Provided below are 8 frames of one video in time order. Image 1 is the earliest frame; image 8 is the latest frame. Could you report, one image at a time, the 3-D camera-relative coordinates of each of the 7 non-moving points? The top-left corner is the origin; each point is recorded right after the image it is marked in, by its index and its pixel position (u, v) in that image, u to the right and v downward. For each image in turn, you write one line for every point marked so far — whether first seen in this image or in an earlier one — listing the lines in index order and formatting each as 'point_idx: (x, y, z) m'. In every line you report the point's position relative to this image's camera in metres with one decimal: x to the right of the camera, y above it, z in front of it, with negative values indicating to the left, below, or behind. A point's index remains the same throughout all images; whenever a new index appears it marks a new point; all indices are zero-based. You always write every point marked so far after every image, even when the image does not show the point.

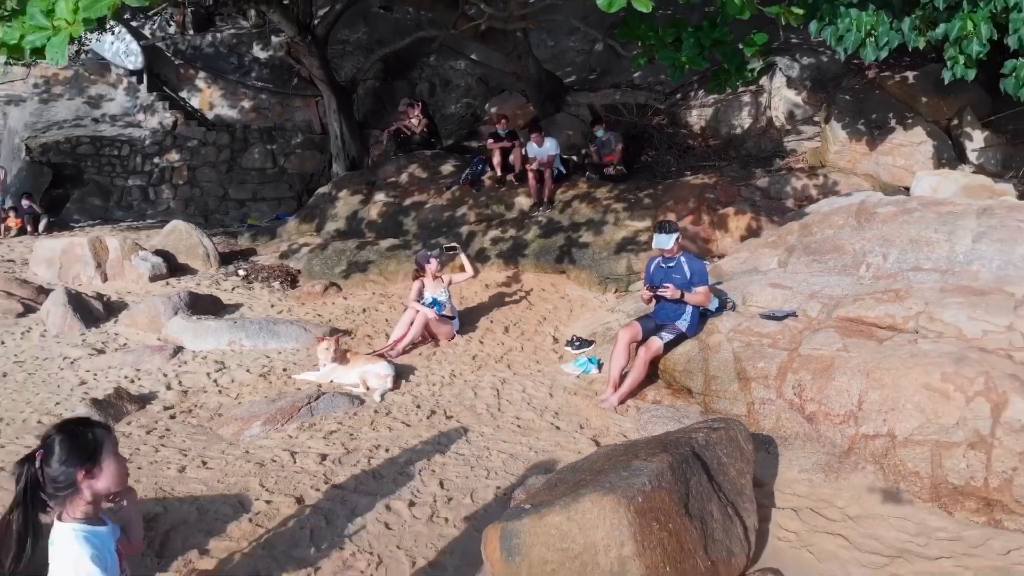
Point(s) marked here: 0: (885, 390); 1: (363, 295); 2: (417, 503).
0: (+1.8, -0.5, +4.0) m
1: (-1.5, -0.1, +8.4) m
2: (-0.4, -1.0, +3.7) m
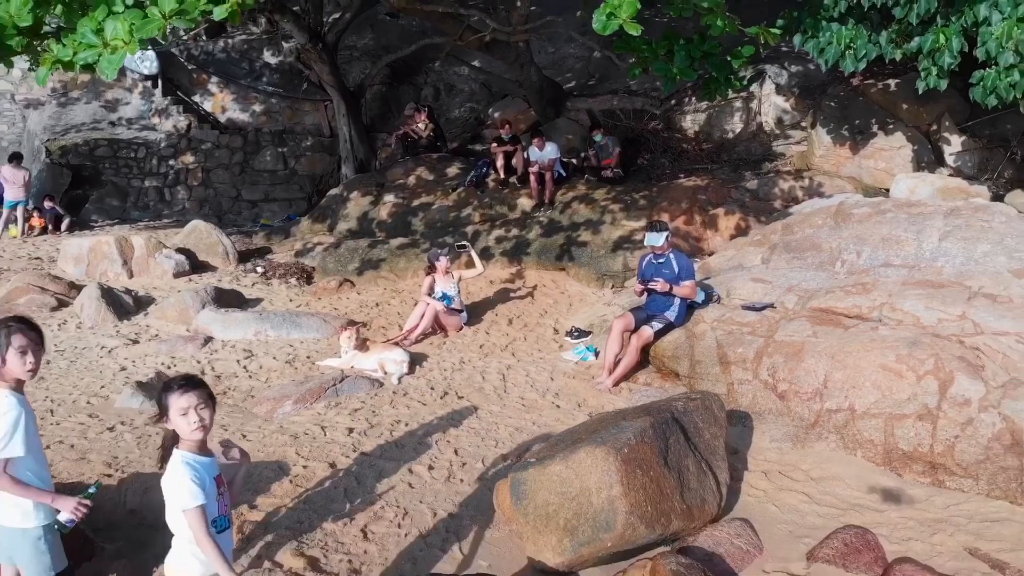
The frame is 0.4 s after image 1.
0: (+1.8, -0.4, +4.5) m
1: (-1.5, 0.0, +9.0) m
2: (-0.4, -0.9, +4.3) m
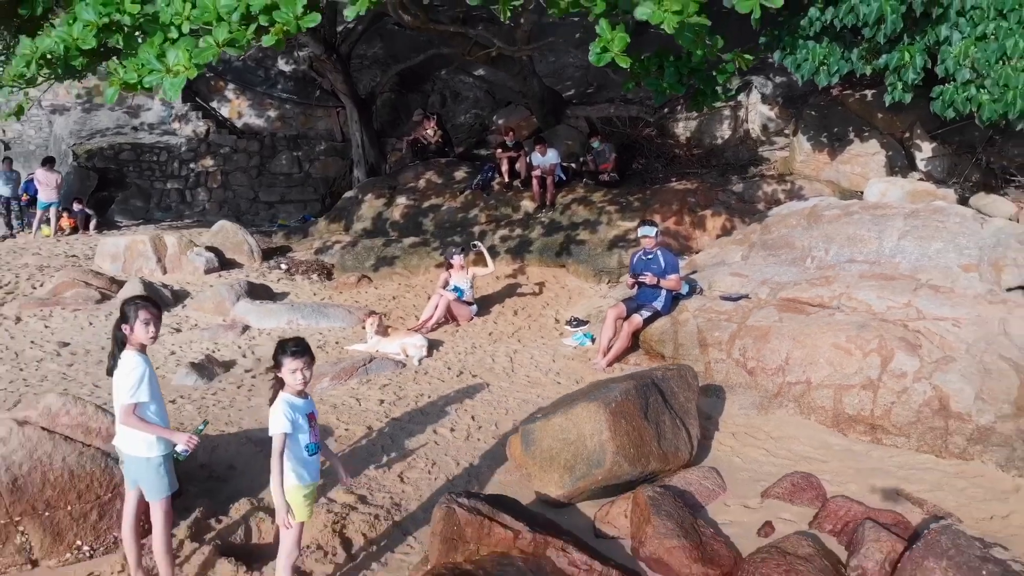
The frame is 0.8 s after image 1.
0: (+1.9, -0.4, +5.3) m
1: (-1.4, 0.0, +9.8) m
2: (-0.3, -0.9, +5.0) m
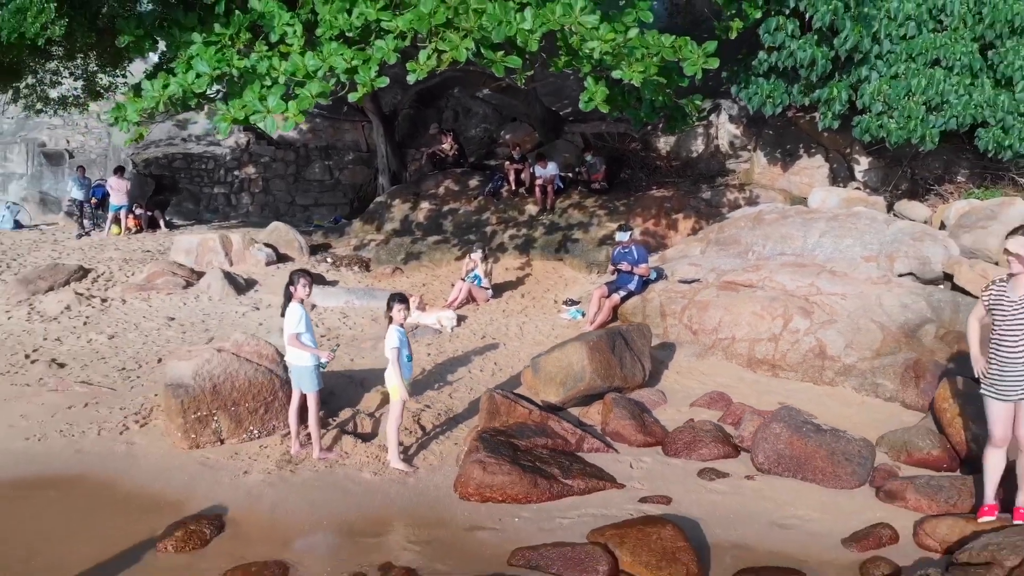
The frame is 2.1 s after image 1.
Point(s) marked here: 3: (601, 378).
0: (+2.0, -0.2, +7.4) m
1: (-1.3, +0.2, +11.9) m
2: (-0.2, -0.7, +7.2) m
3: (+0.6, -0.6, +6.1) m
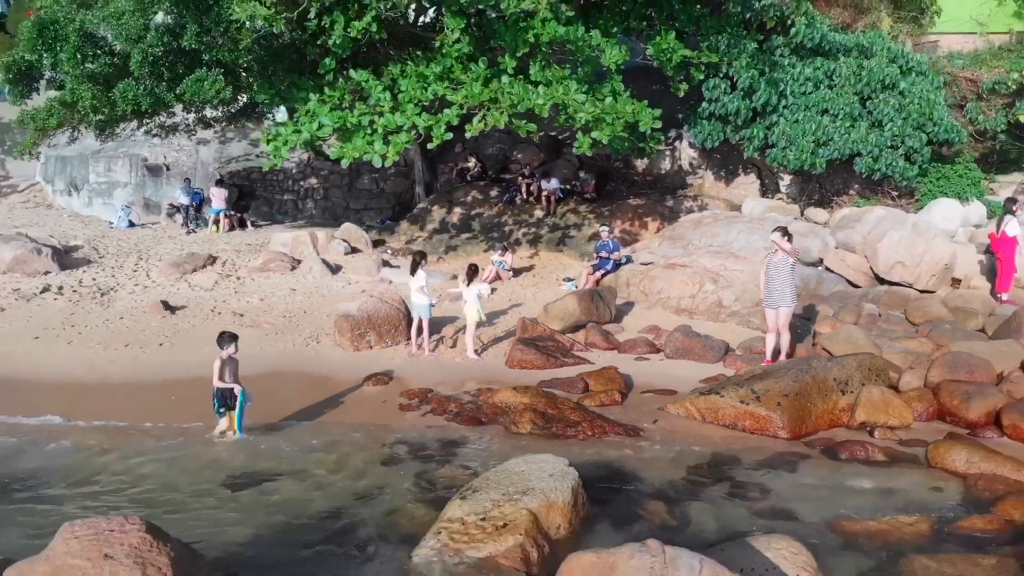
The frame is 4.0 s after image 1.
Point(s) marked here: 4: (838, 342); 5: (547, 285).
0: (+2.2, +0.1, +11.8) m
1: (-1.1, +0.5, +16.3) m
2: (0.0, -0.4, +11.6) m
3: (+0.9, -0.3, +10.5) m
4: (+3.4, -0.5, +8.6) m
5: (+0.6, +0.1, +14.0) m
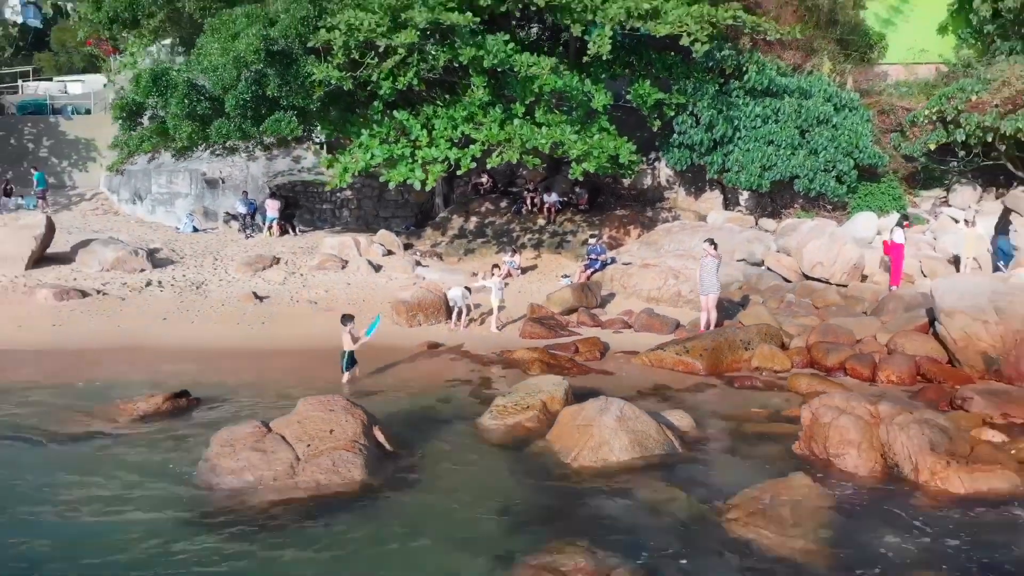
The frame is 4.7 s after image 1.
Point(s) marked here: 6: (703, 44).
0: (+2.4, +0.2, +15.6) m
1: (-0.9, +0.6, +20.0) m
2: (+0.2, -0.3, +15.3) m
3: (+1.1, -0.2, +14.2) m
4: (+3.6, -0.4, +12.4) m
5: (+0.8, +0.2, +17.7) m
6: (+3.9, +4.9, +17.0) m
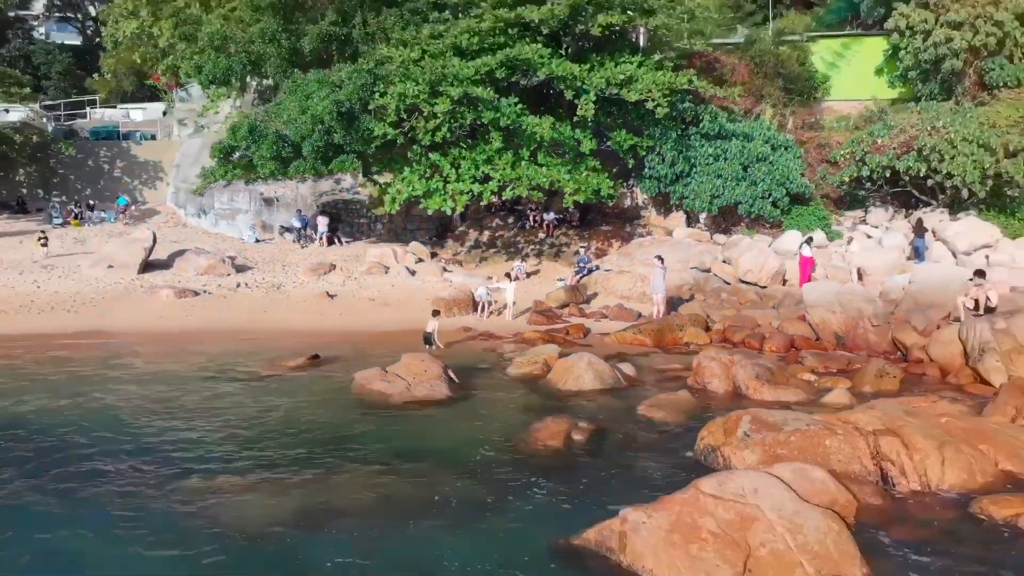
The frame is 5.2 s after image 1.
0: (+2.6, +0.2, +21.0) m
1: (-0.7, +0.6, +25.4) m
2: (+0.4, -0.3, +20.7) m
3: (+1.3, -0.2, +19.6) m
4: (+3.8, -0.5, +17.8) m
5: (+1.0, +0.1, +23.1) m
6: (+4.1, +4.9, +22.4) m
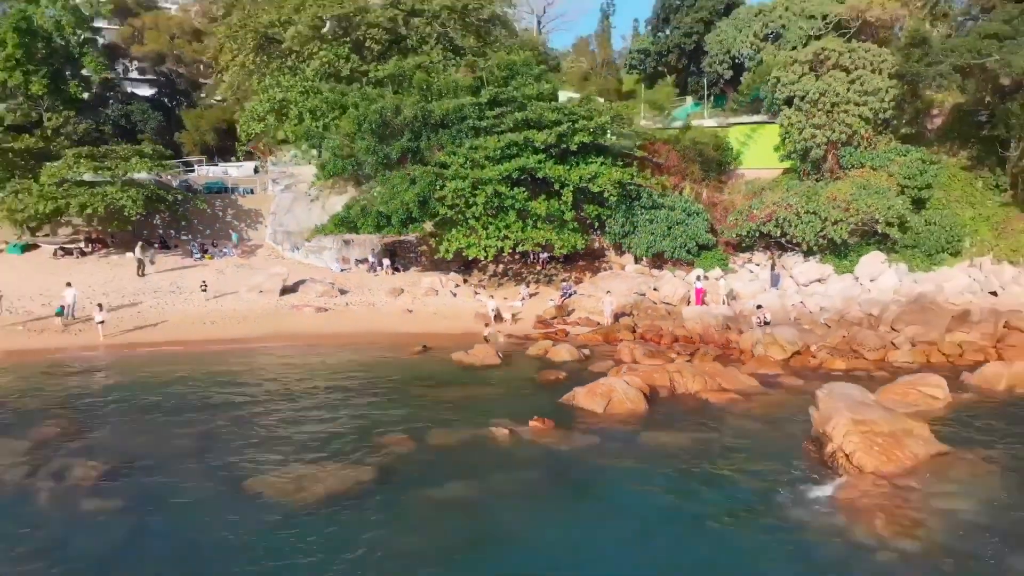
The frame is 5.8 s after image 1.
0: (+3.0, -0.6, +34.6) m
1: (-0.3, -0.2, +39.0) m
2: (+0.8, -1.1, +34.3) m
3: (+1.8, -1.0, +33.3) m
4: (+4.2, -1.2, +31.5) m
5: (+1.4, -0.6, +36.8) m
6: (+4.5, +4.1, +36.1) m
